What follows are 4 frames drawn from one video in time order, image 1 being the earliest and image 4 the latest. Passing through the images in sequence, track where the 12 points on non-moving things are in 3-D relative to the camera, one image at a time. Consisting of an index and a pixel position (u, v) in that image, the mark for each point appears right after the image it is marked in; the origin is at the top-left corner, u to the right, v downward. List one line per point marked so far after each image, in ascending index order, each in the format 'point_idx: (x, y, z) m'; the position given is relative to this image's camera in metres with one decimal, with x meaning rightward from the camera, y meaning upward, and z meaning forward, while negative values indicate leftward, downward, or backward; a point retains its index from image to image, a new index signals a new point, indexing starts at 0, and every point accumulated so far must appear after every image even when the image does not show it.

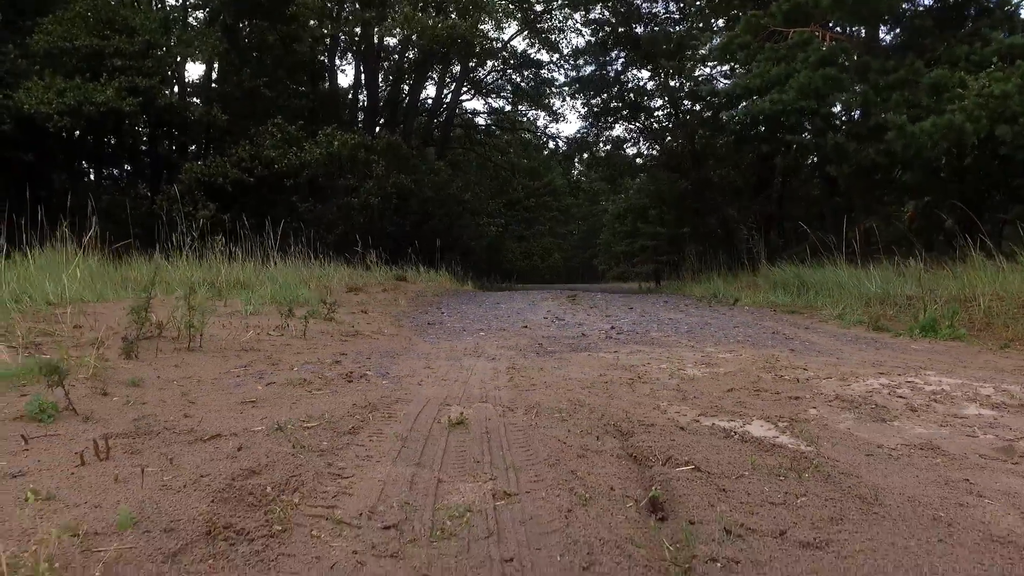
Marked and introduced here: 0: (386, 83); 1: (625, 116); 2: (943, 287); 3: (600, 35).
0: (-2.9, +4.9, +20.4) m
1: (+2.3, +3.5, +17.2) m
2: (+3.2, 0.0, +6.4) m
3: (+1.8, +5.1, +17.1) m
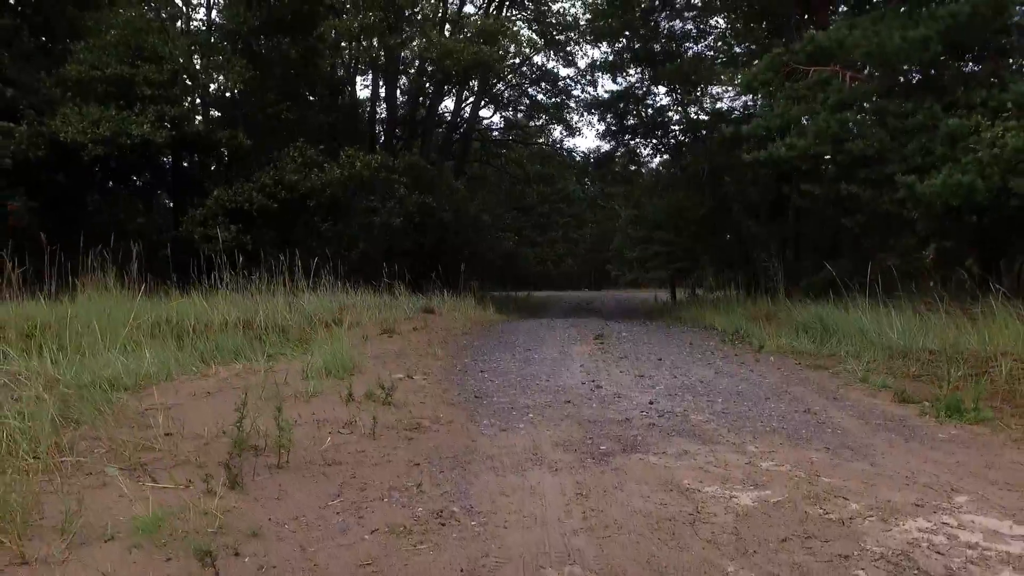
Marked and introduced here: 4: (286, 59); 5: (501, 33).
0: (-2.4, +4.5, +20.6) m
1: (+2.7, +3.1, +17.4) m
2: (+3.5, -0.4, +6.6) m
3: (+2.2, +4.7, +17.3) m
4: (-4.5, +4.7, +17.1) m
5: (-0.3, +5.1, +17.1) m
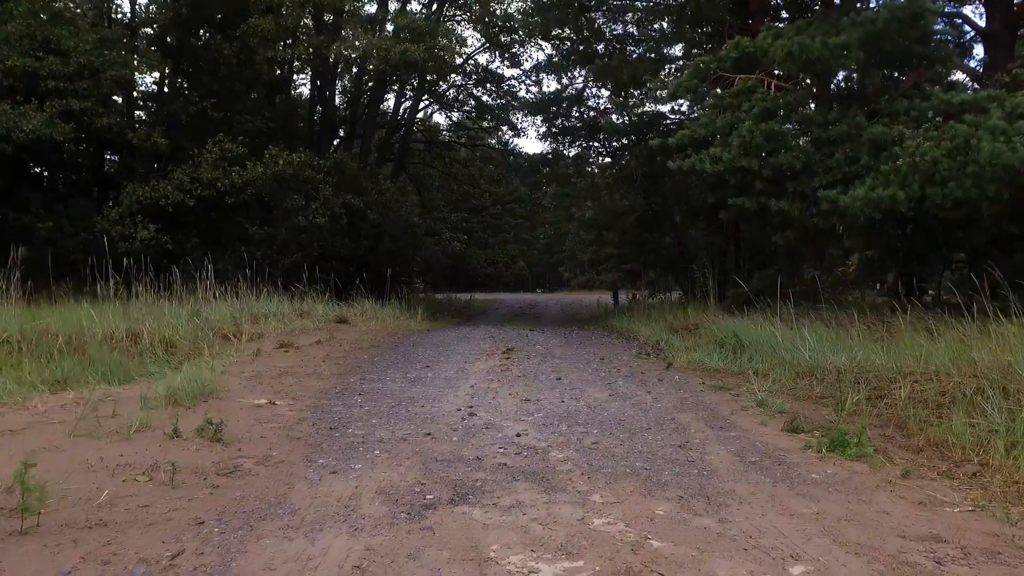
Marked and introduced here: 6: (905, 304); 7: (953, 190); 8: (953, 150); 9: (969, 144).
0: (-3.9, +4.4, +20.1) m
1: (+1.4, +3.0, +17.1) m
2: (+2.7, -0.5, +6.3) m
3: (+0.9, +4.6, +16.9) m
4: (-5.8, +4.5, +16.5) m
5: (-1.6, +5.0, +16.6) m
6: (+4.3, -0.2, +9.5) m
7: (+3.9, +0.9, +7.5) m
8: (+3.9, +1.3, +7.6) m
9: (+4.0, +1.3, +7.5) m
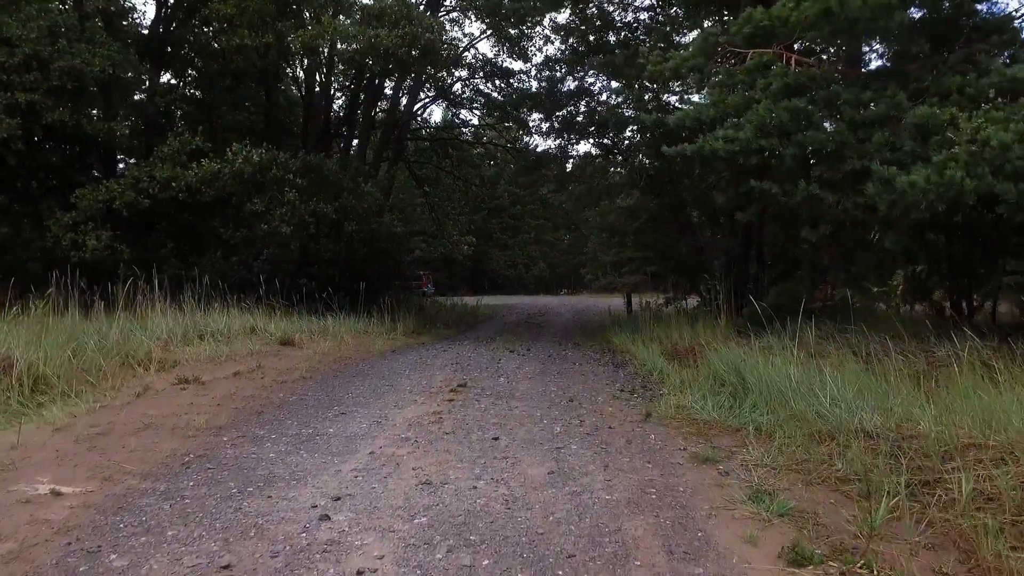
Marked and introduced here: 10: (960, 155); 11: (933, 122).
0: (-3.8, +4.3, +18.6) m
1: (+1.3, +2.8, +15.5) m
2: (+2.2, -0.7, +4.6) m
3: (+0.9, +4.4, +15.3) m
4: (-5.9, +4.4, +15.1) m
5: (-1.7, +4.8, +15.1) m
6: (+4.0, -0.4, +7.8) m
7: (+3.5, +0.7, +5.7) m
8: (+3.5, +1.1, +5.9) m
9: (+3.6, +1.1, +5.8) m
10: (+3.3, +1.0, +6.3) m
11: (+3.4, +1.3, +6.9) m
